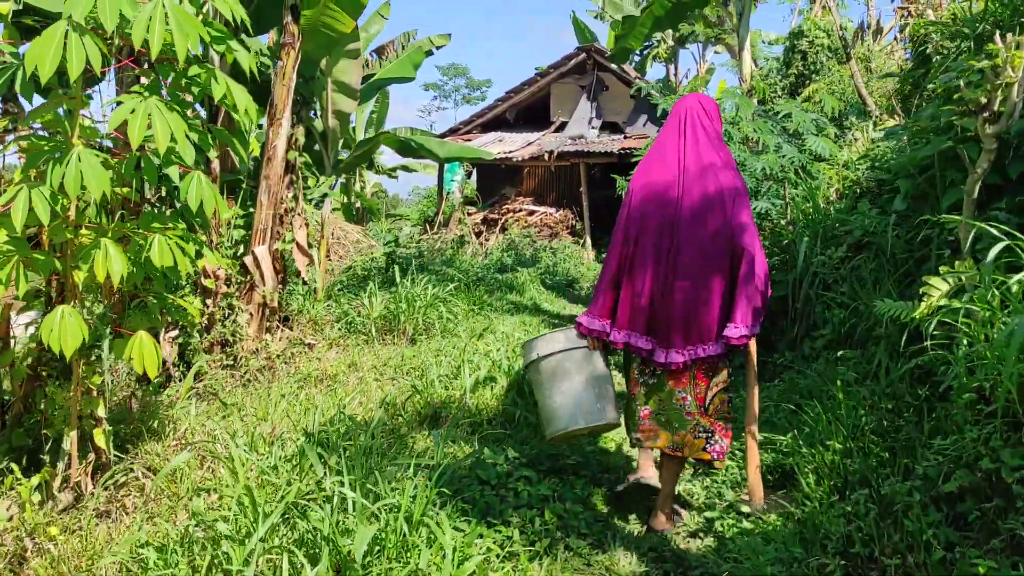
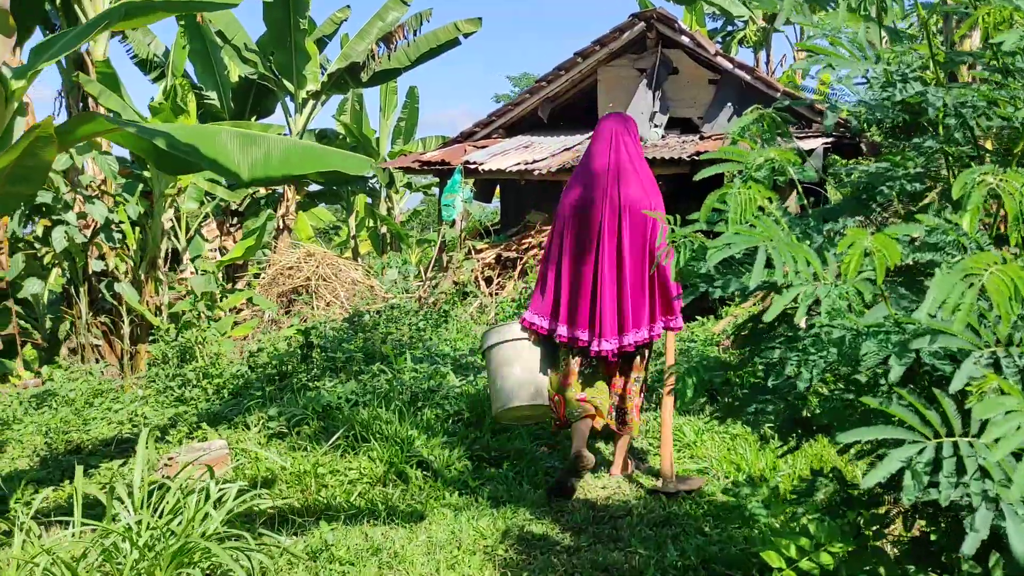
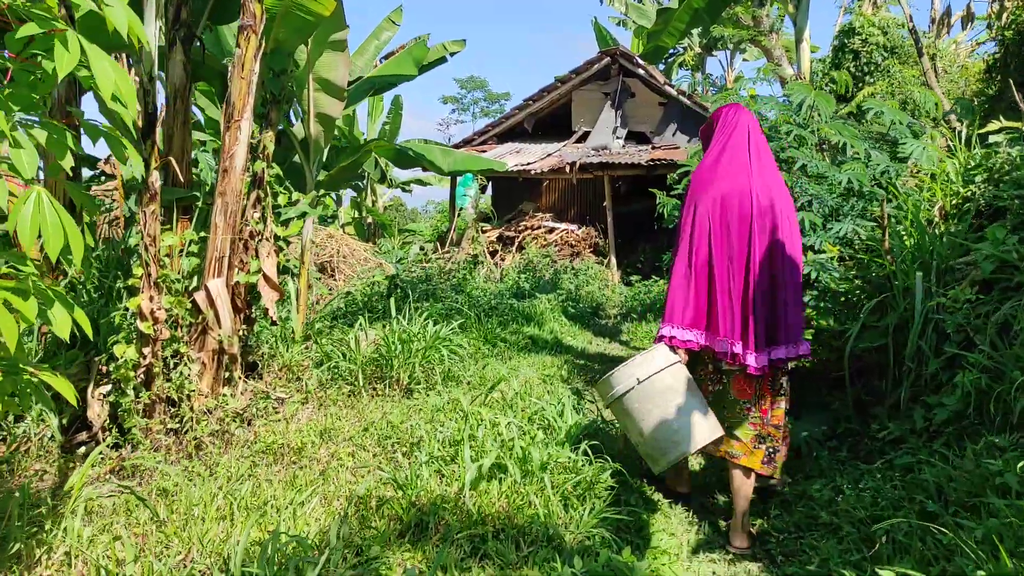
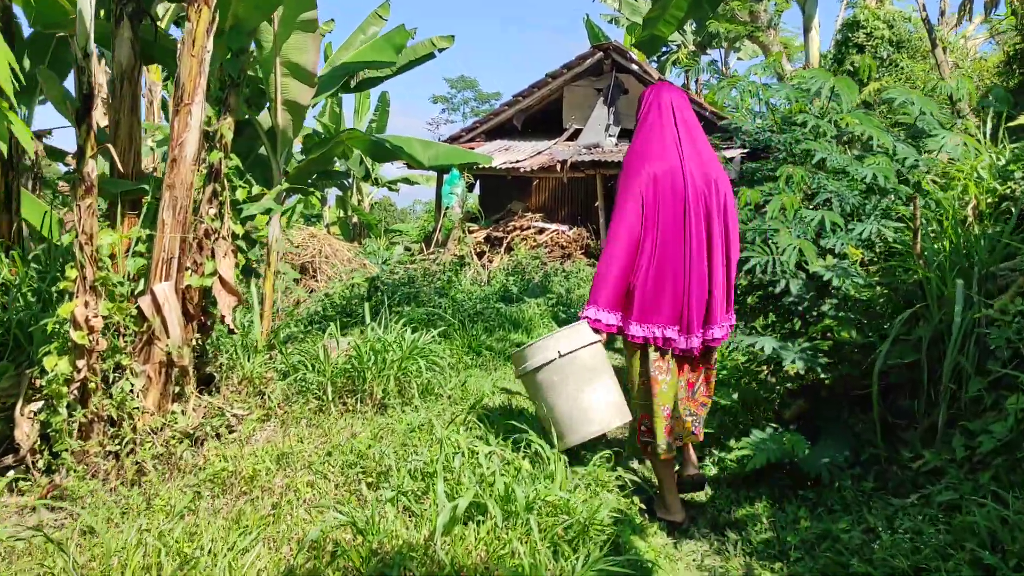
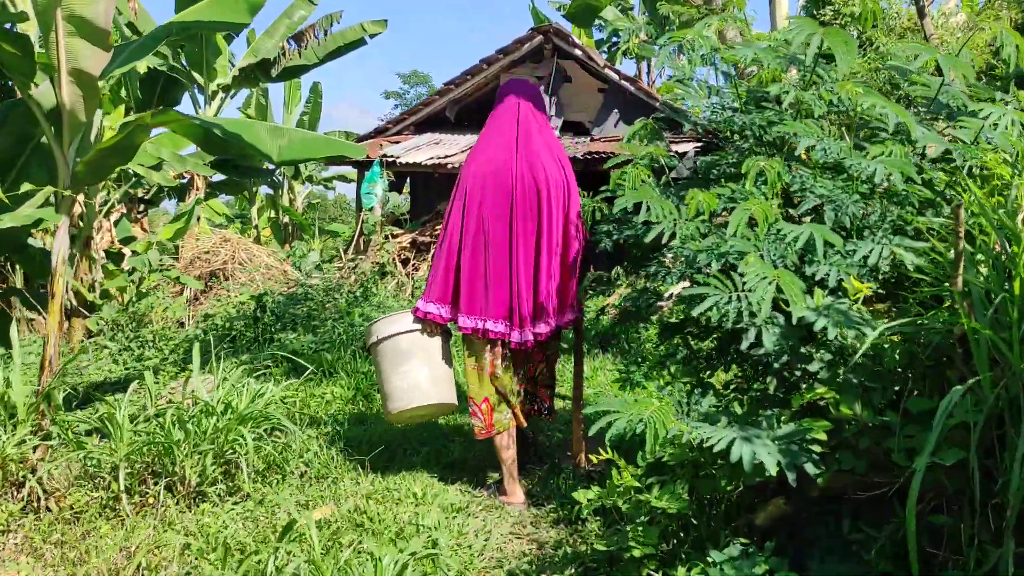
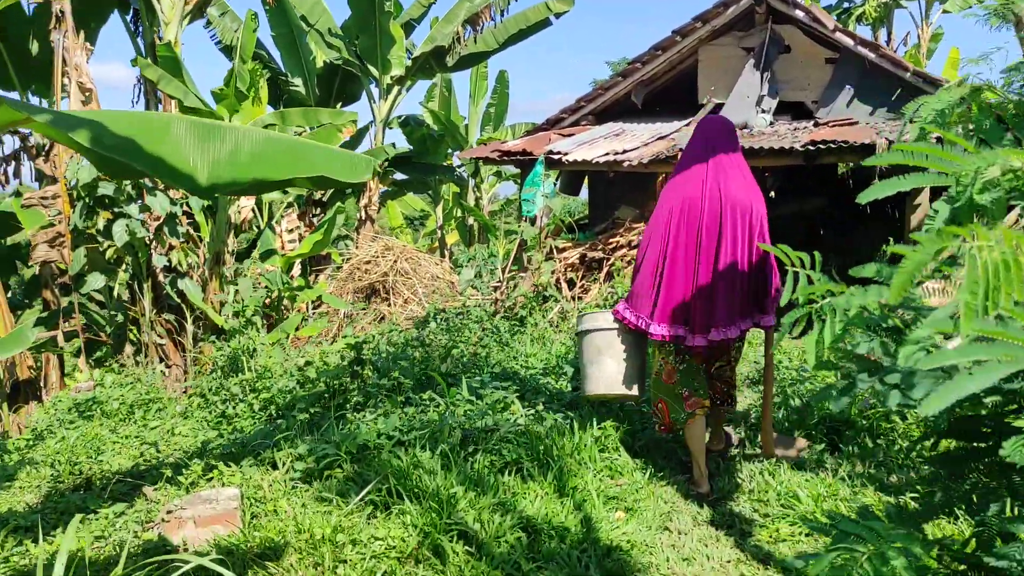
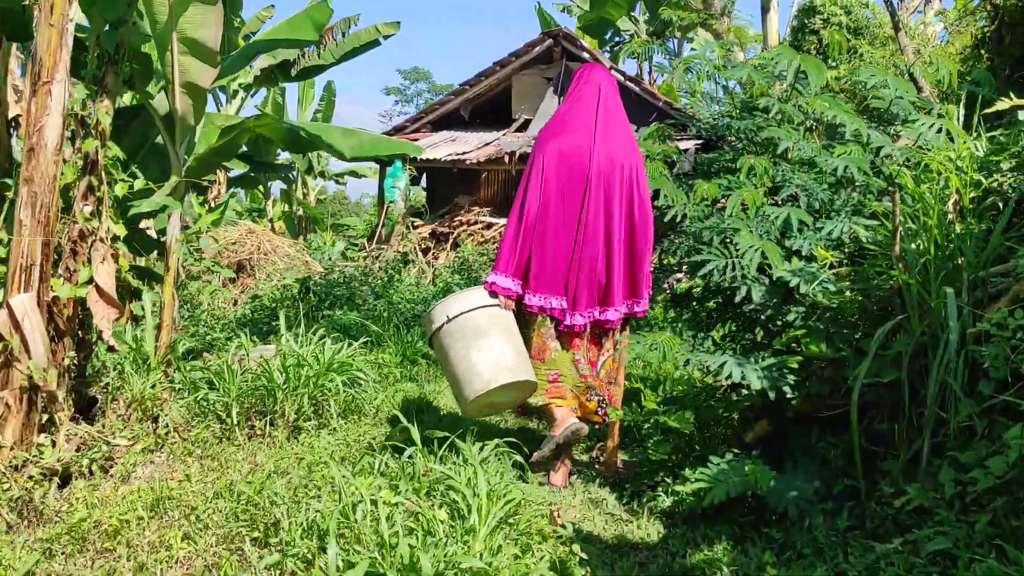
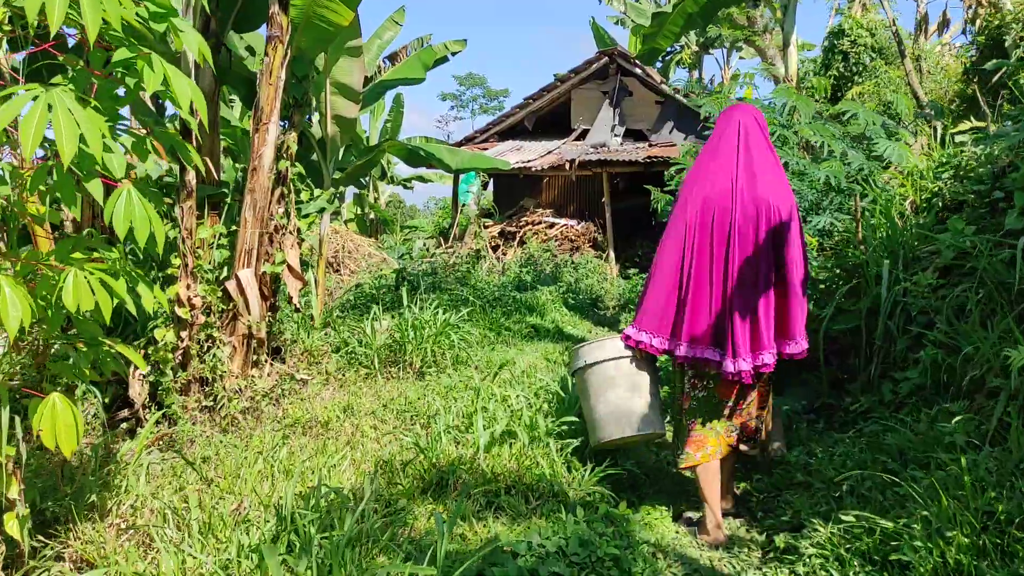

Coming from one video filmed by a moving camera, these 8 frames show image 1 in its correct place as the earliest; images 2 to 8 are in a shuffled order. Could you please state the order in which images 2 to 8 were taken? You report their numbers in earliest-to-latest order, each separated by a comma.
8, 3, 4, 7, 5, 2, 6
